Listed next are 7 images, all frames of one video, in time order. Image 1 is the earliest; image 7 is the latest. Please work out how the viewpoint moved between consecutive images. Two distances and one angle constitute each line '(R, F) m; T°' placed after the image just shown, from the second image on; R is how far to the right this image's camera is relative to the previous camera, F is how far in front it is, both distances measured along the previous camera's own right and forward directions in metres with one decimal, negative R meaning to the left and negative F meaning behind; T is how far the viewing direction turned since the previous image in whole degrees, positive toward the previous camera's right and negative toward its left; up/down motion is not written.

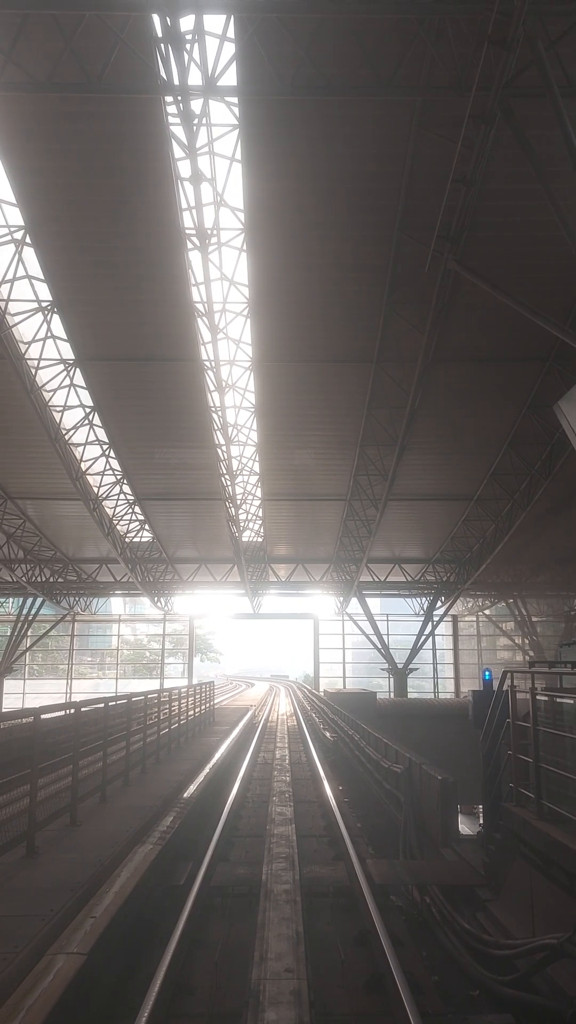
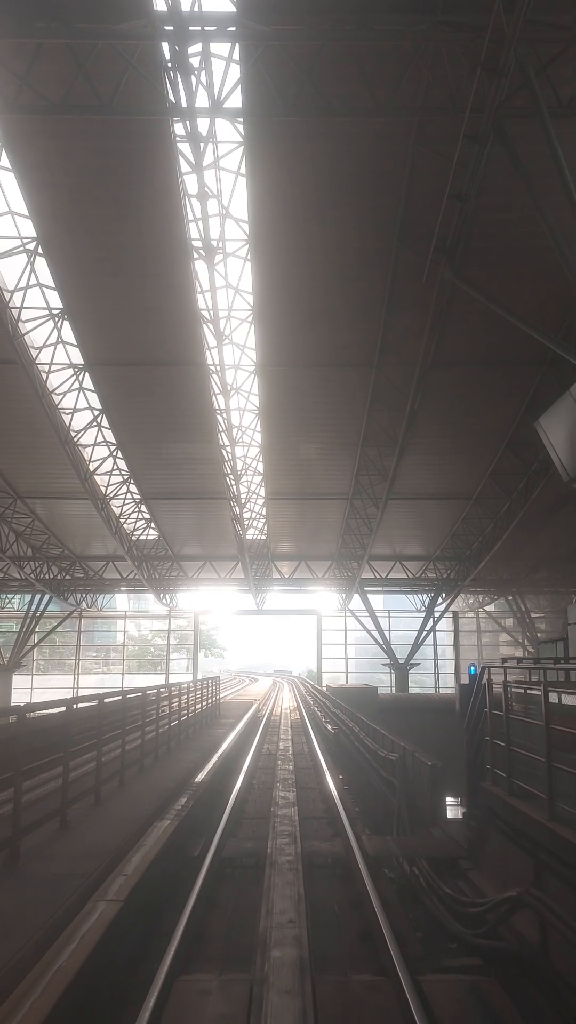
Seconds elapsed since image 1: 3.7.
(0.0, -0.4) m; 0°
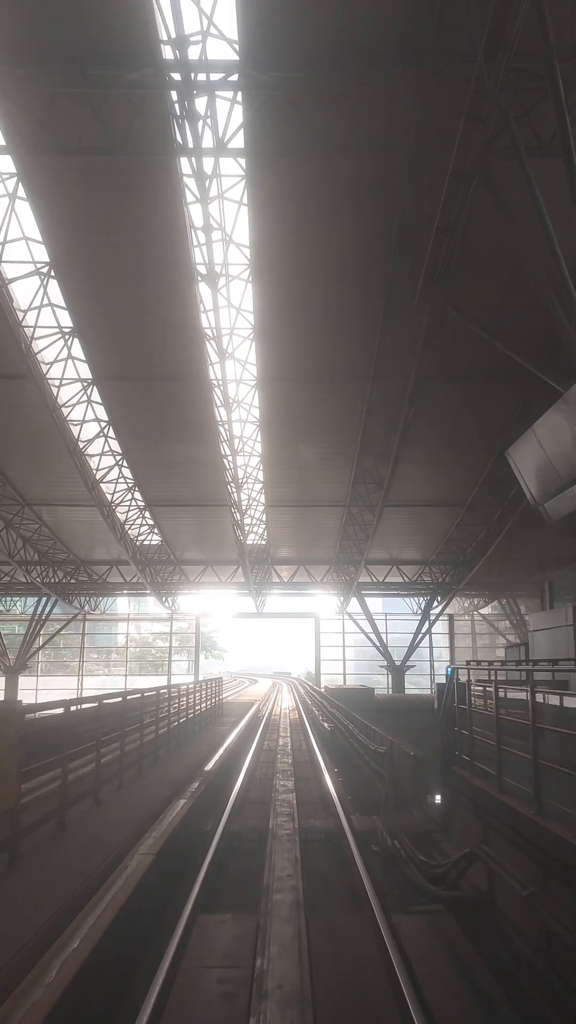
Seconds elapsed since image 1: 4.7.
(0.0, -0.6) m; 0°
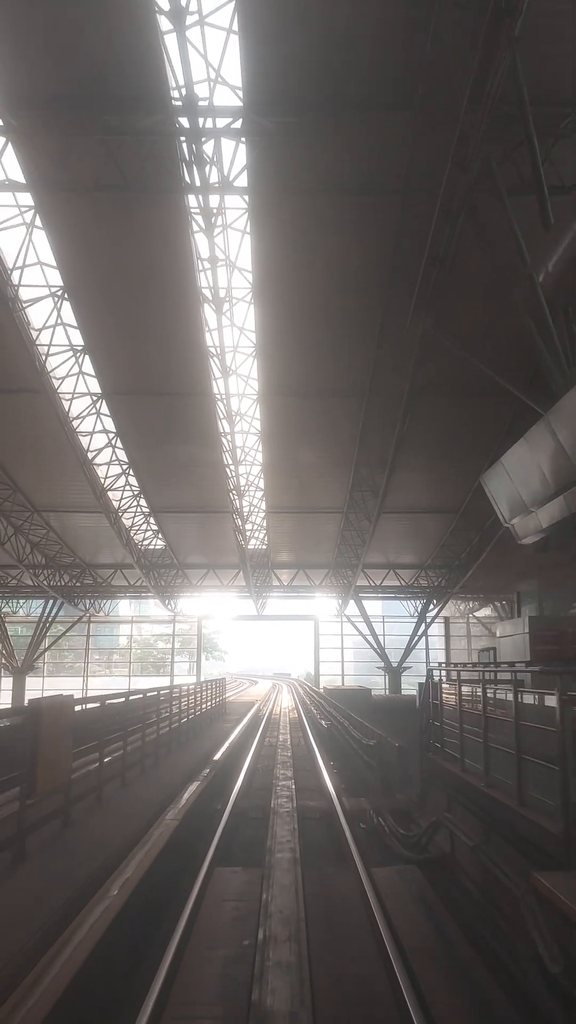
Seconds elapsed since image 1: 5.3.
(0.0, -0.7) m; 0°
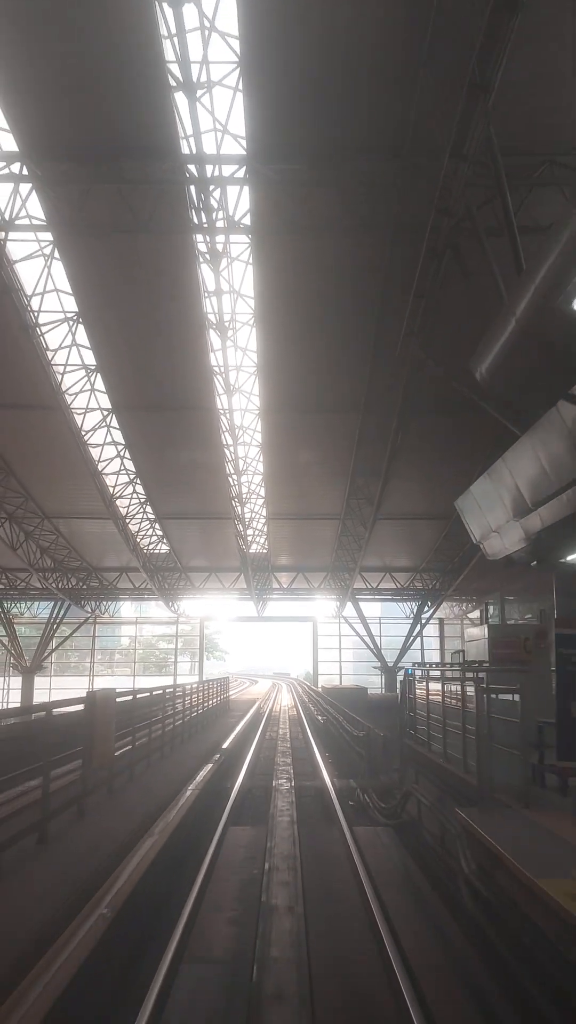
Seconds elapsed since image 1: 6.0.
(0.0, -0.9) m; 0°
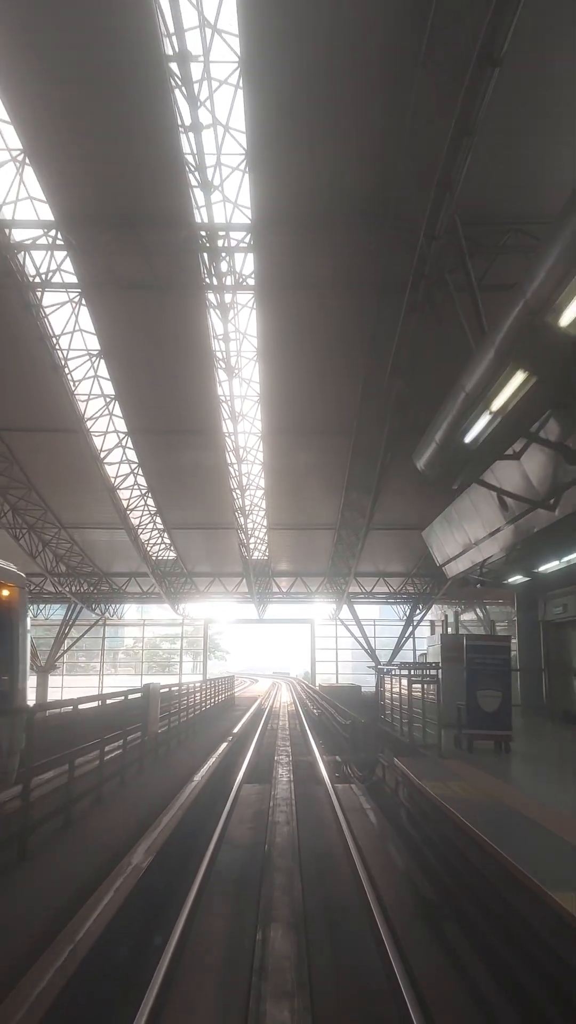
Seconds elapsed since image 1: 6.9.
(0.0, -1.7) m; 0°
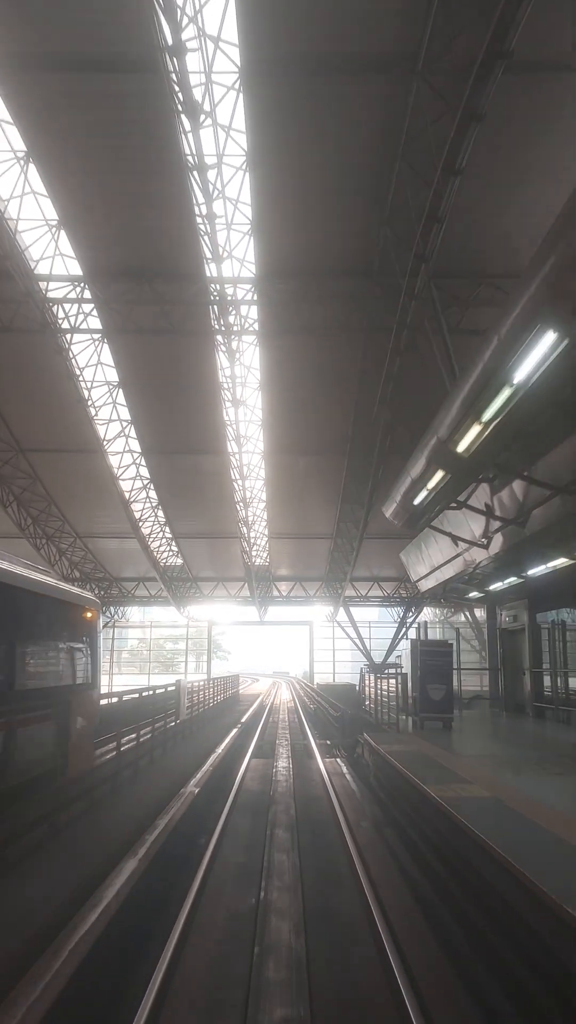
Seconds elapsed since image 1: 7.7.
(0.0, -1.7) m; 0°
